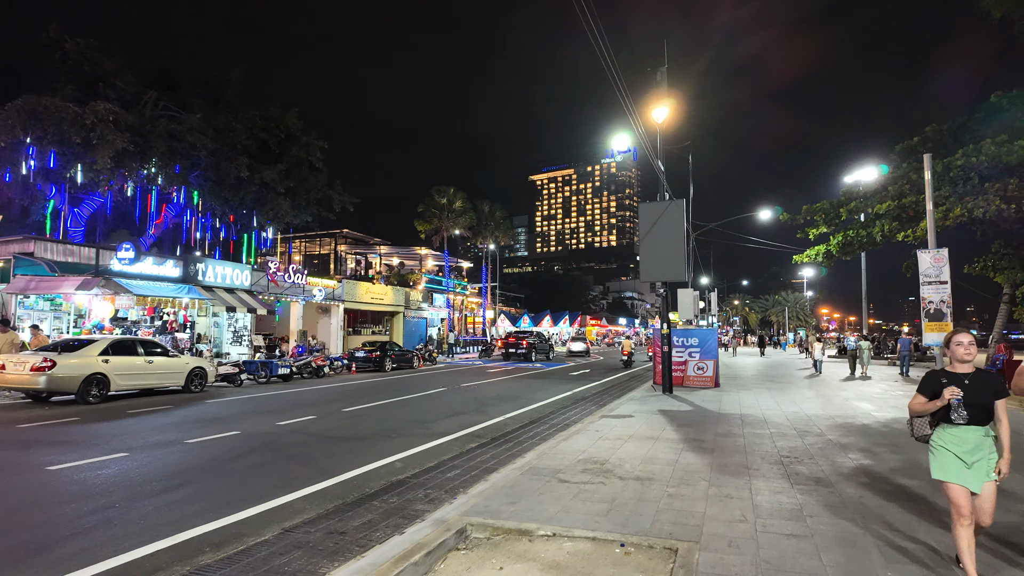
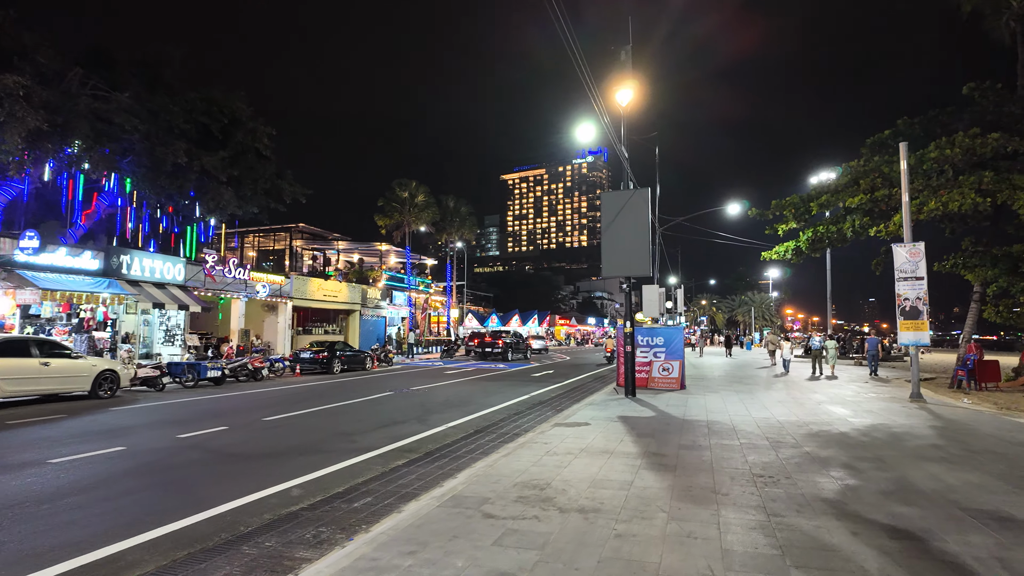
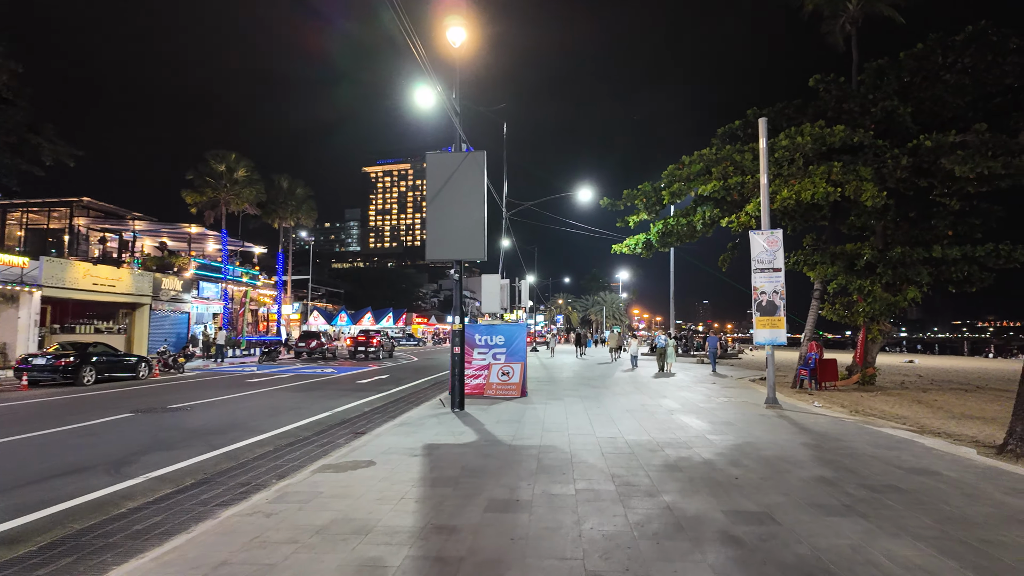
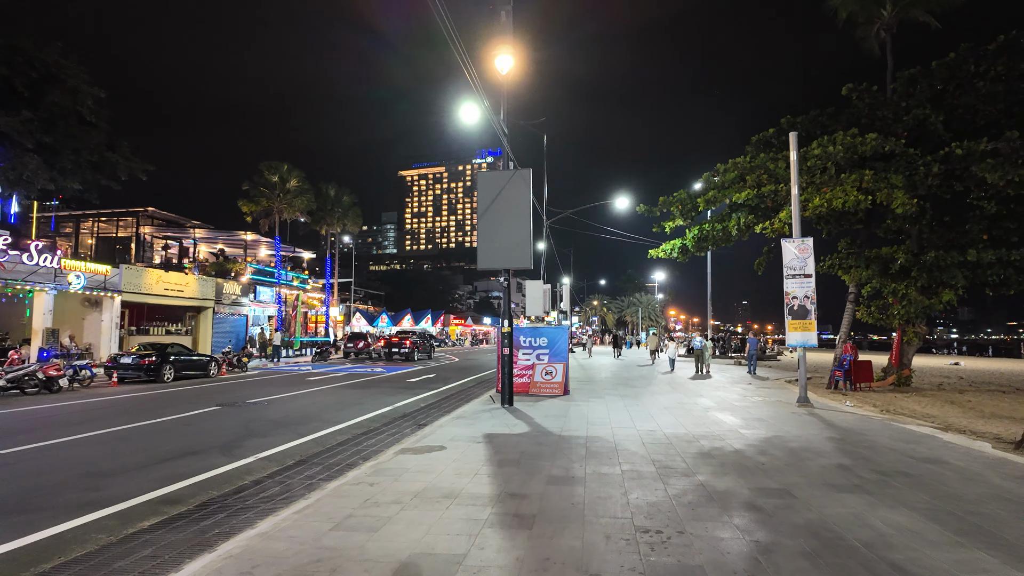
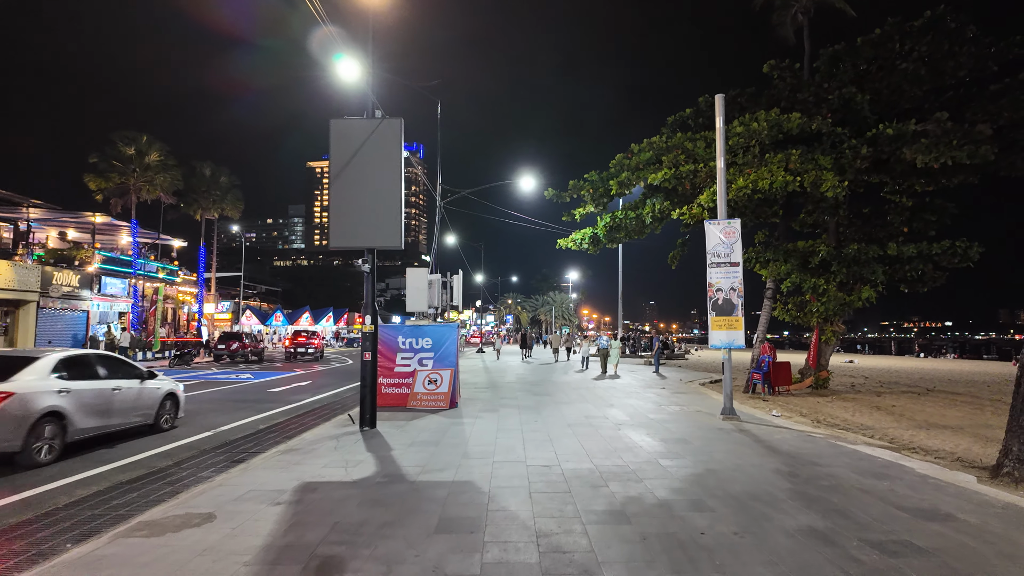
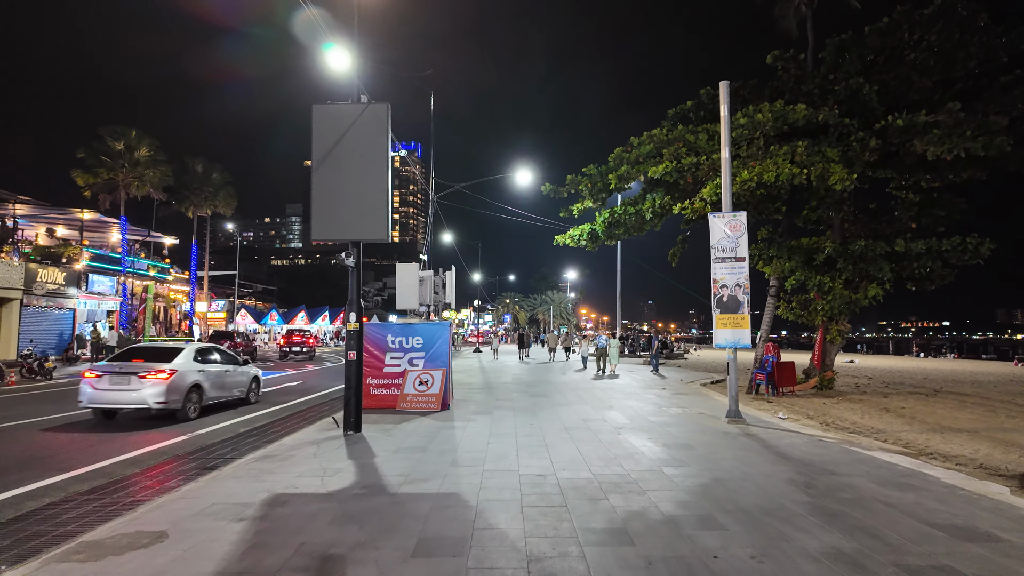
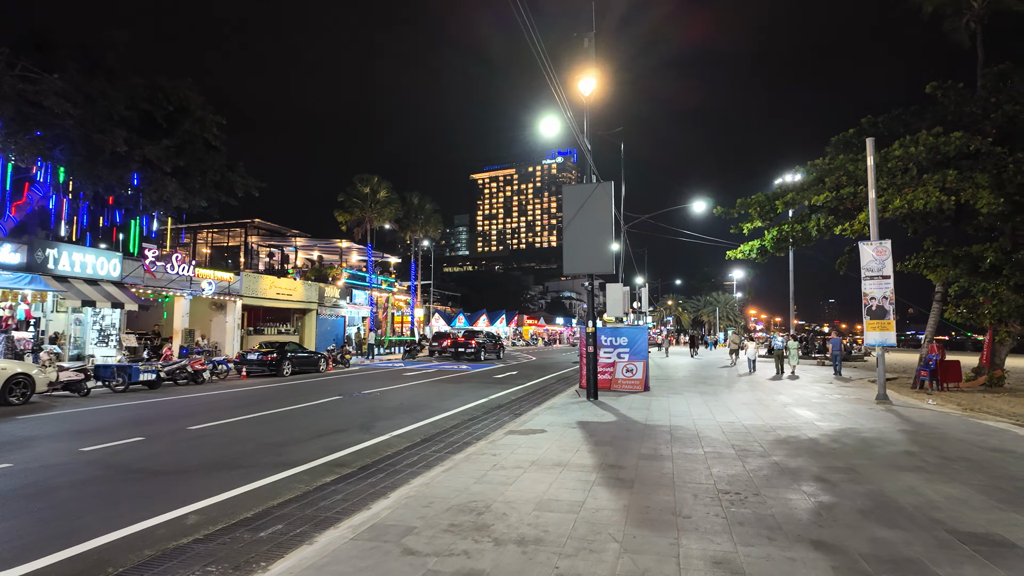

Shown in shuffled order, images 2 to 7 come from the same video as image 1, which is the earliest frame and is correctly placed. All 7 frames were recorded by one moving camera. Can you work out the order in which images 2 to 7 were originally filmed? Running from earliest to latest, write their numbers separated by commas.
2, 7, 4, 3, 5, 6
